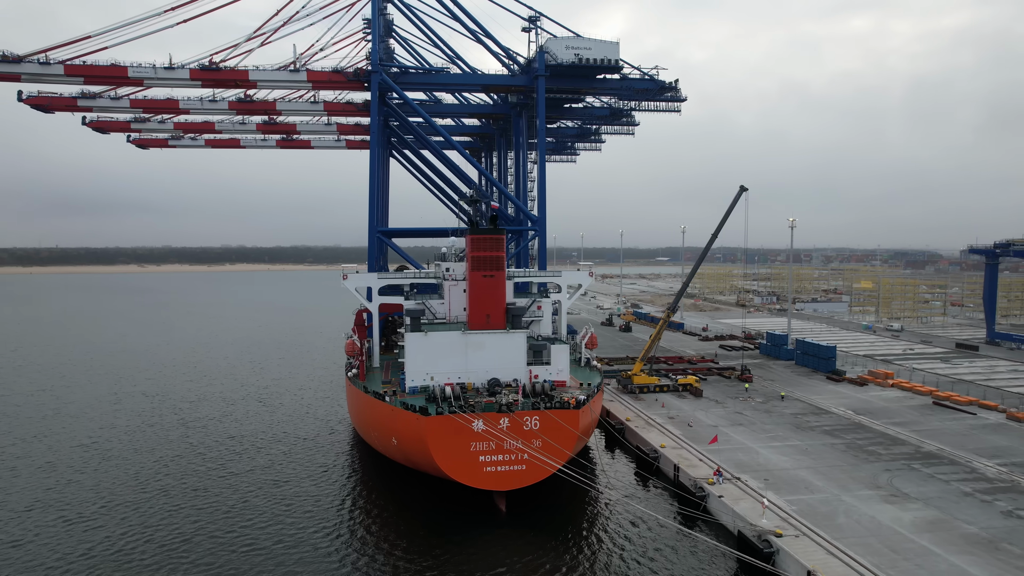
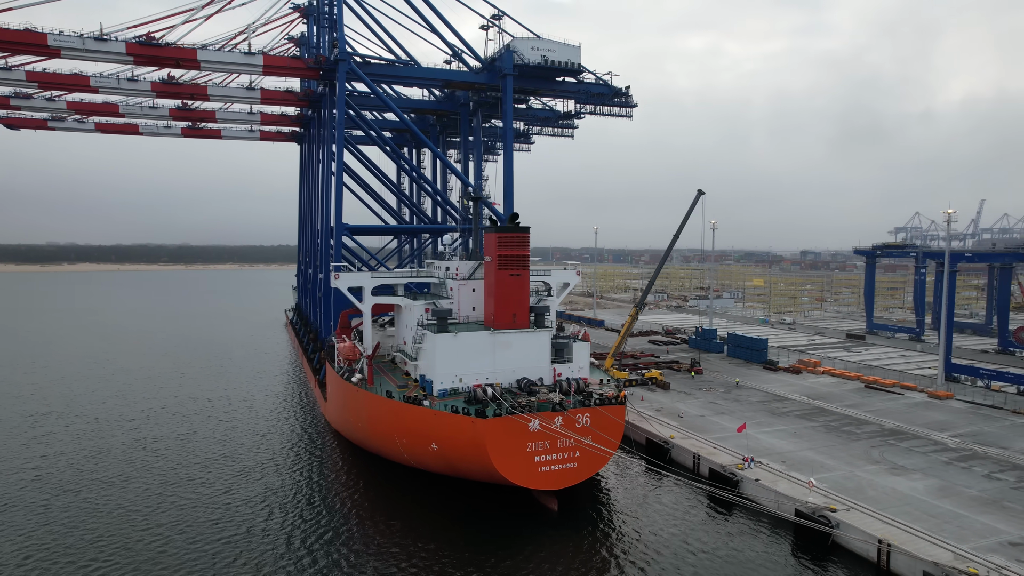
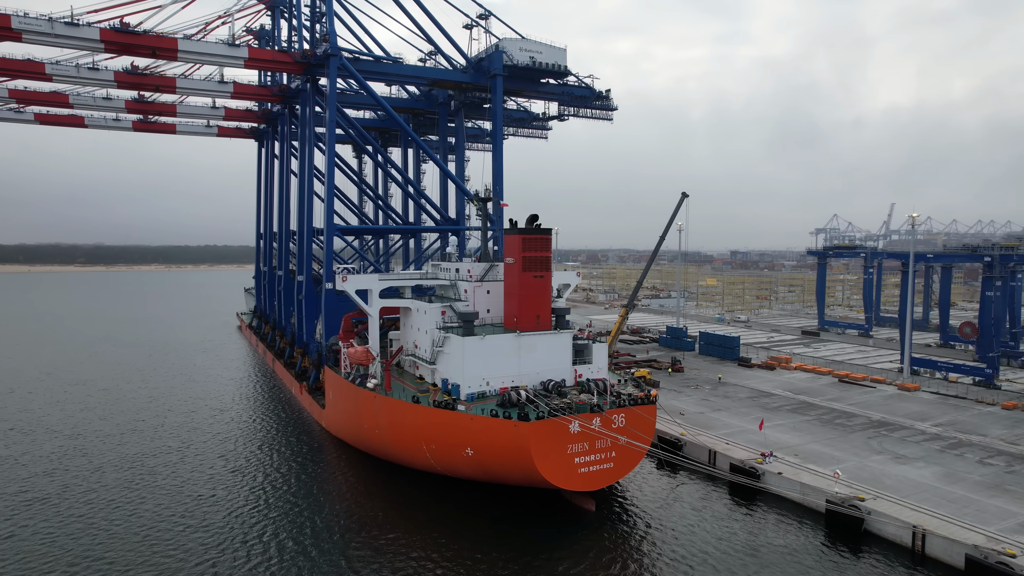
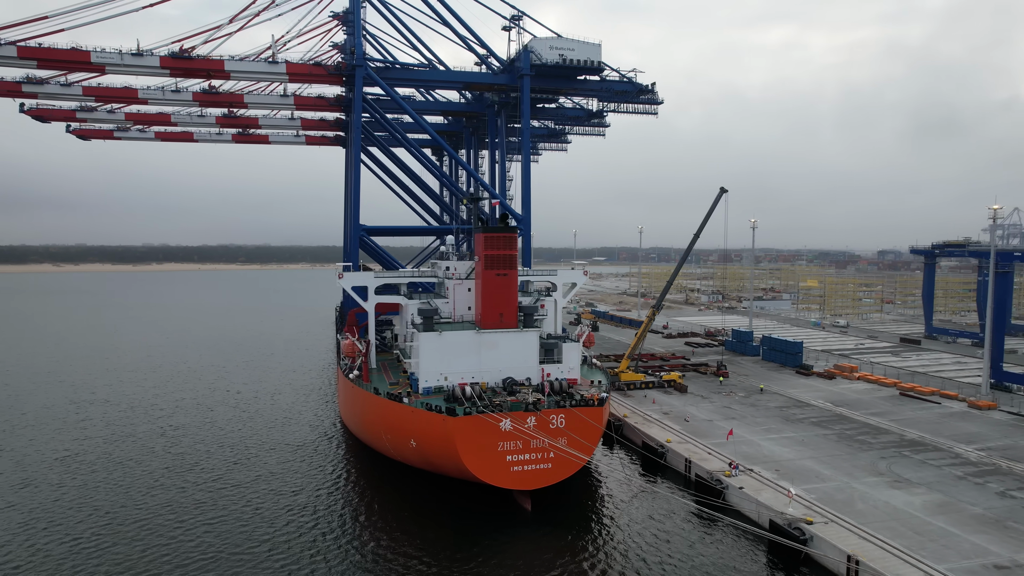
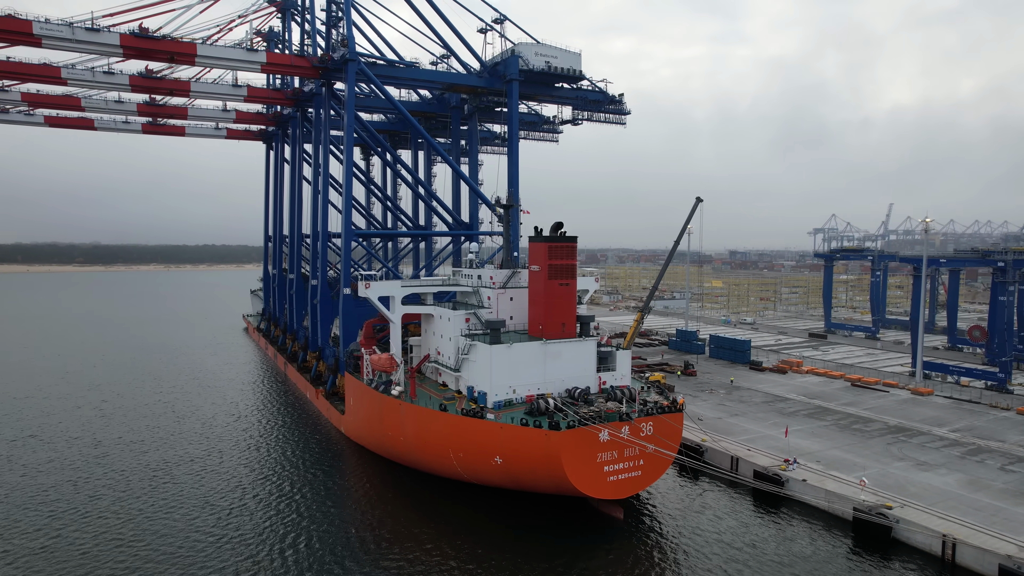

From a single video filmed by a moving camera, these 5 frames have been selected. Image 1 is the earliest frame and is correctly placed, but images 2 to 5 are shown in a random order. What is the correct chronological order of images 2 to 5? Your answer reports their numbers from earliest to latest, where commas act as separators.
4, 2, 3, 5
